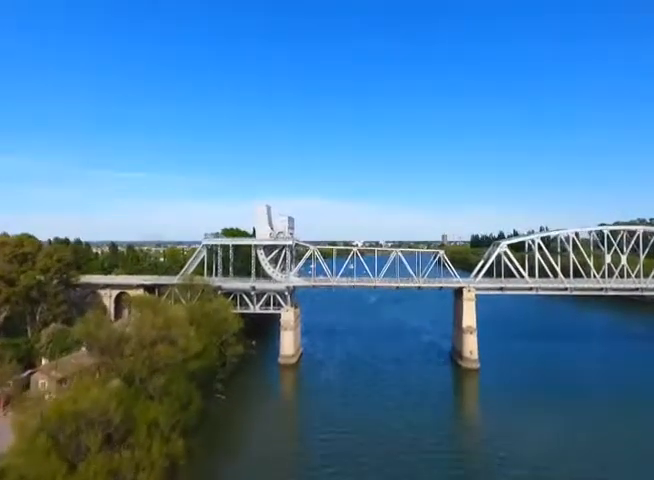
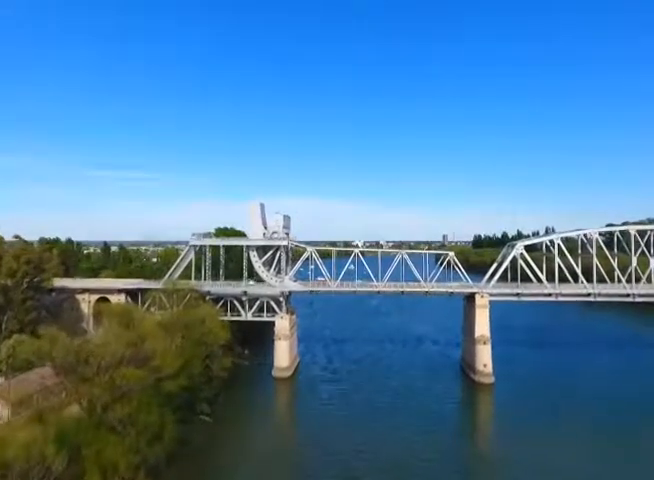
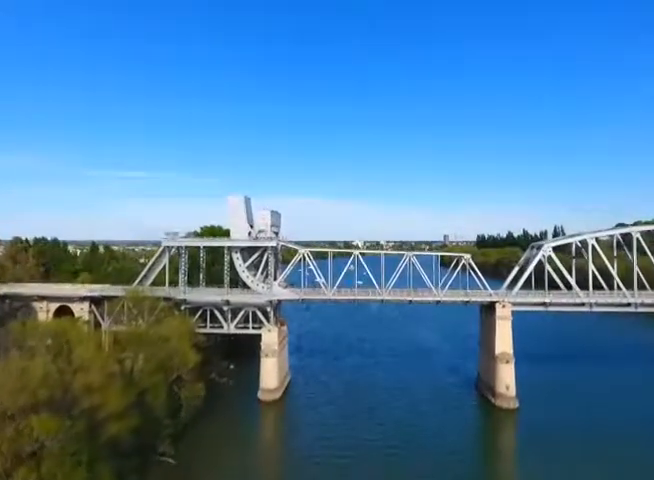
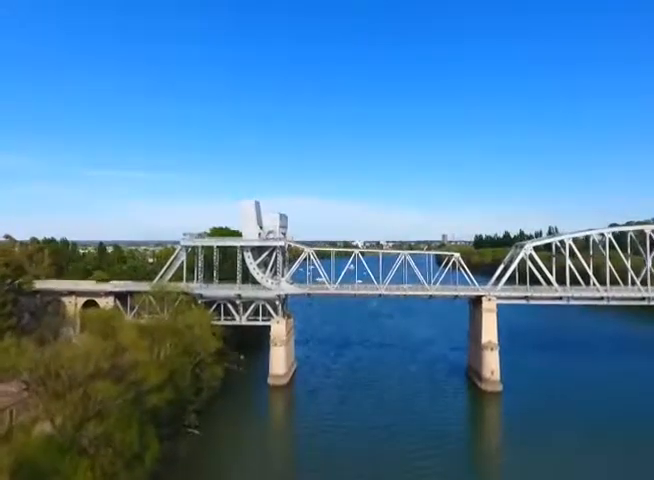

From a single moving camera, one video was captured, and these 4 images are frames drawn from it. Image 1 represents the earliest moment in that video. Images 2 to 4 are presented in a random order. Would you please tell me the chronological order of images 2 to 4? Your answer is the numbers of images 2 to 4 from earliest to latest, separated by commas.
2, 4, 3
